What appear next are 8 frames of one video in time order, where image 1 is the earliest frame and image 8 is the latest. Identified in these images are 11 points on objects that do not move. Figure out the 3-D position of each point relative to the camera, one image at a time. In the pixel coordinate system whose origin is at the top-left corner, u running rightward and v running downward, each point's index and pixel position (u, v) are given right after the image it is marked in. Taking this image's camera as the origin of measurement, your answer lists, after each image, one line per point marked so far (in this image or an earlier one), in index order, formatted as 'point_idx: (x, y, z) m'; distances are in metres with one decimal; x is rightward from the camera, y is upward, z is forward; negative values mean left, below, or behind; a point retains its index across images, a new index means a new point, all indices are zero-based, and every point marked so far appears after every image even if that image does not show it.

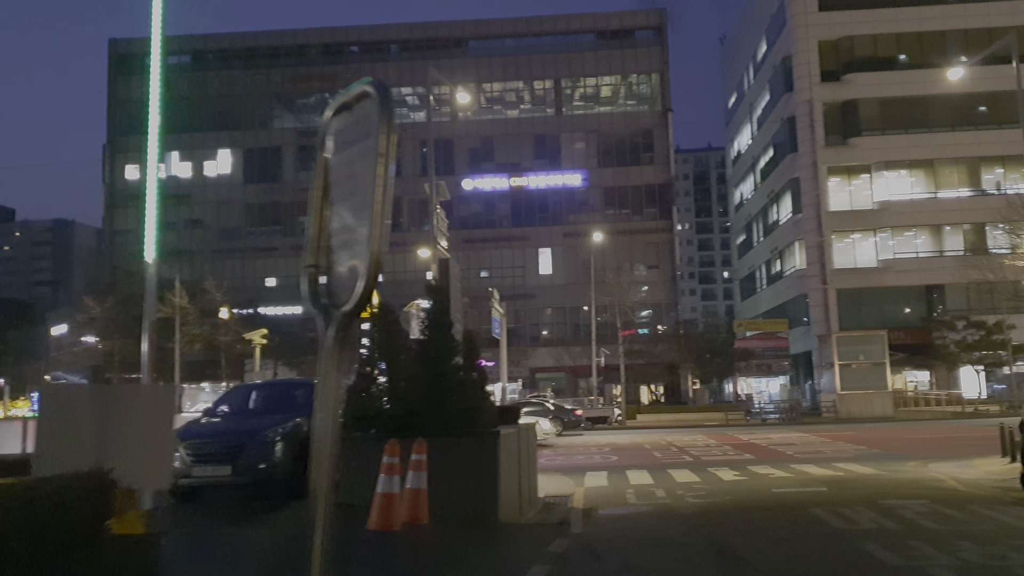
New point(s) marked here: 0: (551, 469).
0: (+0.9, -4.1, +19.6) m
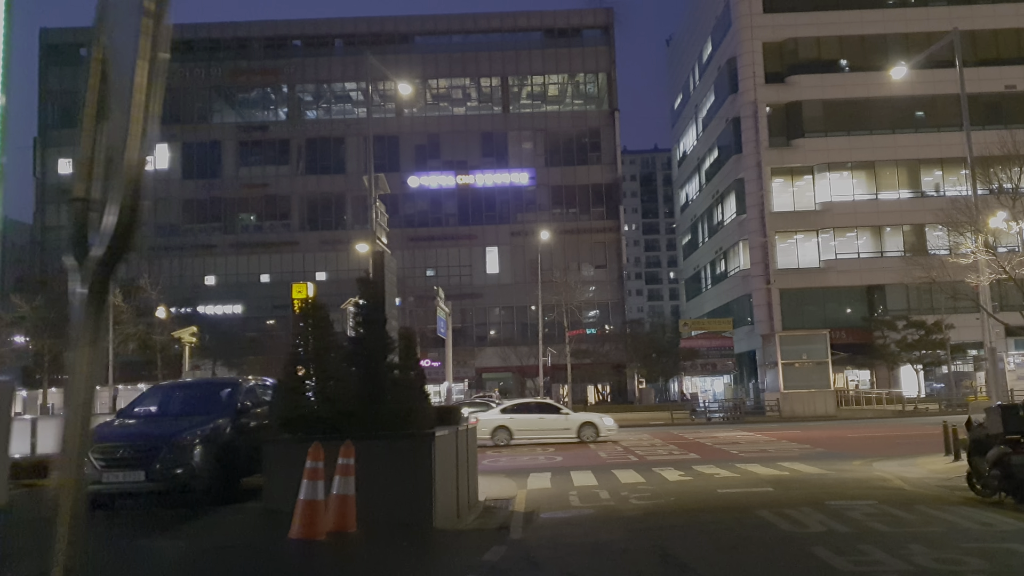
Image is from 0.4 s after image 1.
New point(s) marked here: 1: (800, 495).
0: (-0.4, -4.0, +19.0) m
1: (+4.2, -3.0, +12.4) m
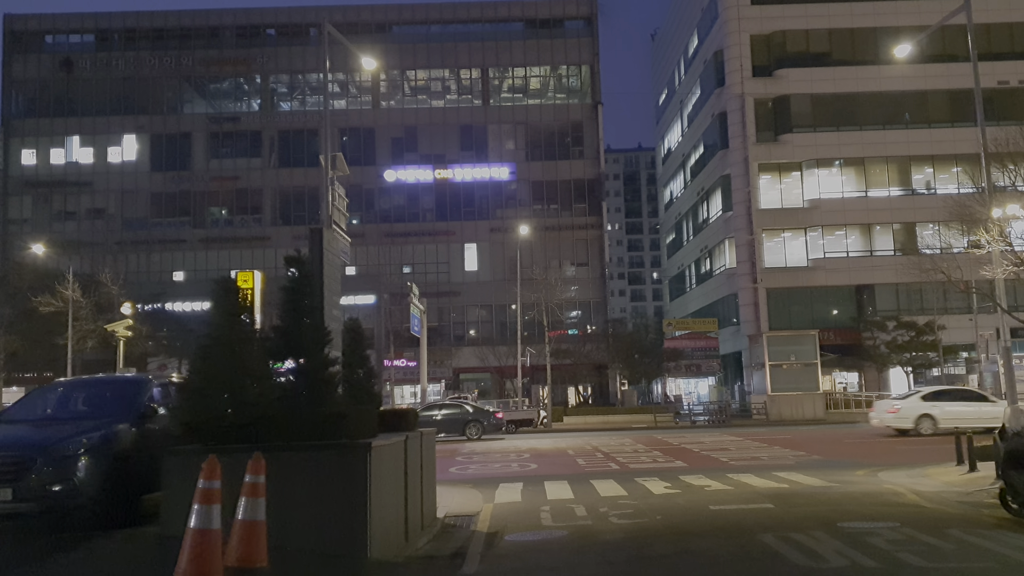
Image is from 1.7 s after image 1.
0: (-1.0, -3.8, +17.2) m
1: (+3.7, -2.8, +10.7) m
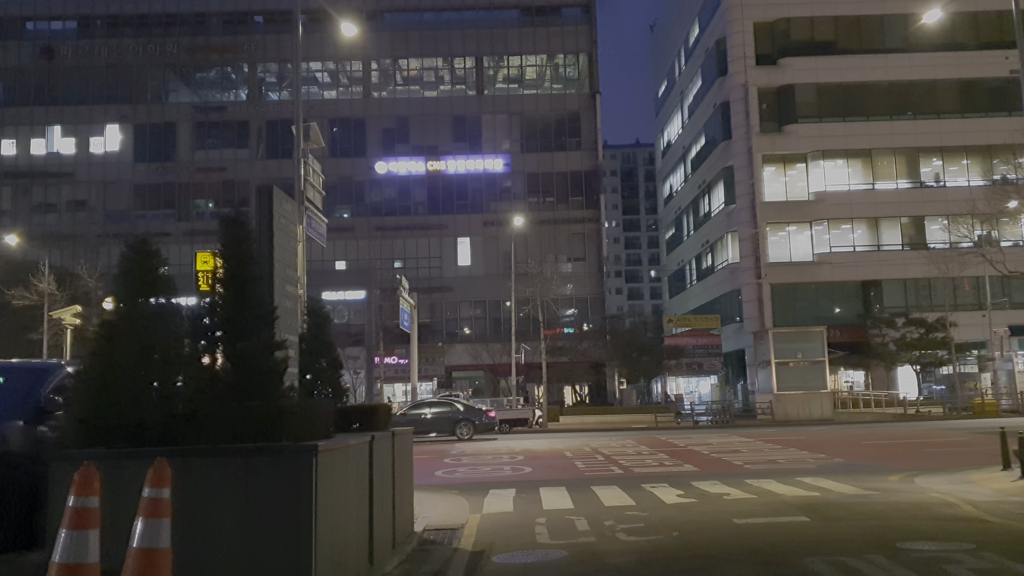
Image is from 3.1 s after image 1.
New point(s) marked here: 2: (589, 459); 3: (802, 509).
0: (-1.2, -3.5, +15.5) m
1: (+3.5, -2.5, +9.0) m
2: (+1.7, -3.9, +19.6) m
3: (+3.5, -2.7, +10.6) m
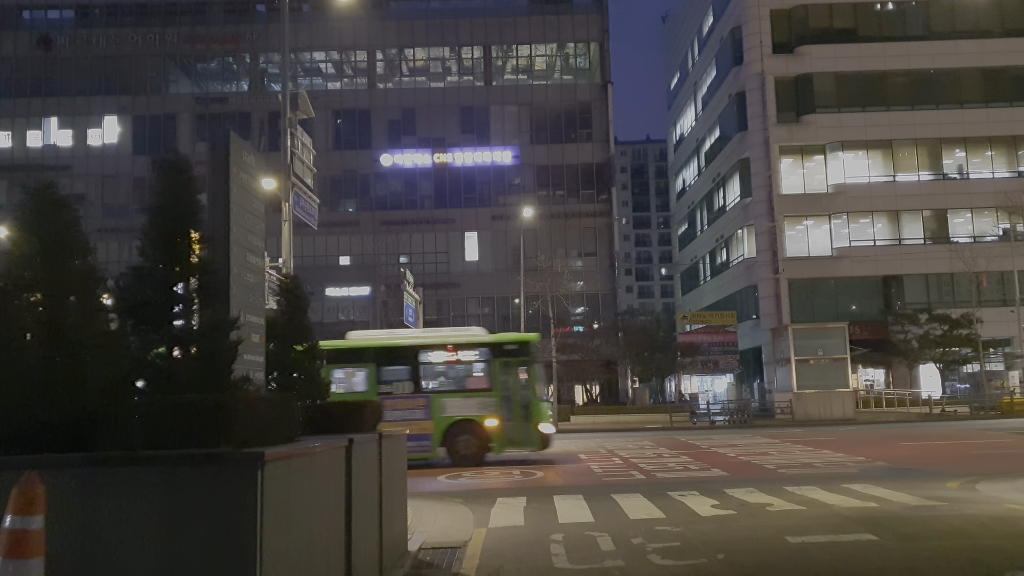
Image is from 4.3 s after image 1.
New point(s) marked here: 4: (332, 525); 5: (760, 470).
0: (-1.0, -3.3, +13.9) m
1: (+3.6, -2.3, +7.4) m
2: (+1.9, -3.6, +18.0) m
3: (+3.6, -2.5, +9.1) m
4: (-1.3, -1.6, +6.0) m
5: (+4.4, -3.2, +15.4) m
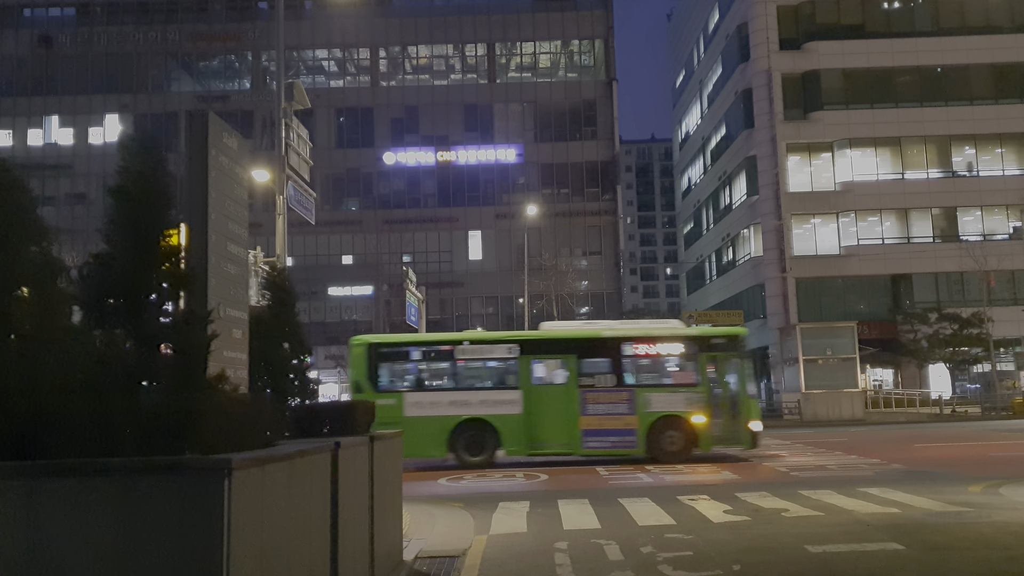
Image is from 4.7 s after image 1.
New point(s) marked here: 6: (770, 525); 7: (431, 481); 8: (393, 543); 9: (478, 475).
0: (-0.9, -3.2, +13.4) m
1: (+3.7, -2.2, +6.9) m
2: (+2.0, -3.5, +17.5) m
3: (+3.7, -2.4, +8.5) m
4: (-1.2, -1.6, +5.5) m
5: (+4.4, -3.2, +14.9) m
6: (+2.8, -2.6, +9.4) m
7: (-1.5, -3.5, +15.6) m
8: (-1.1, -2.3, +7.9) m
9: (-0.6, -3.5, +16.4) m
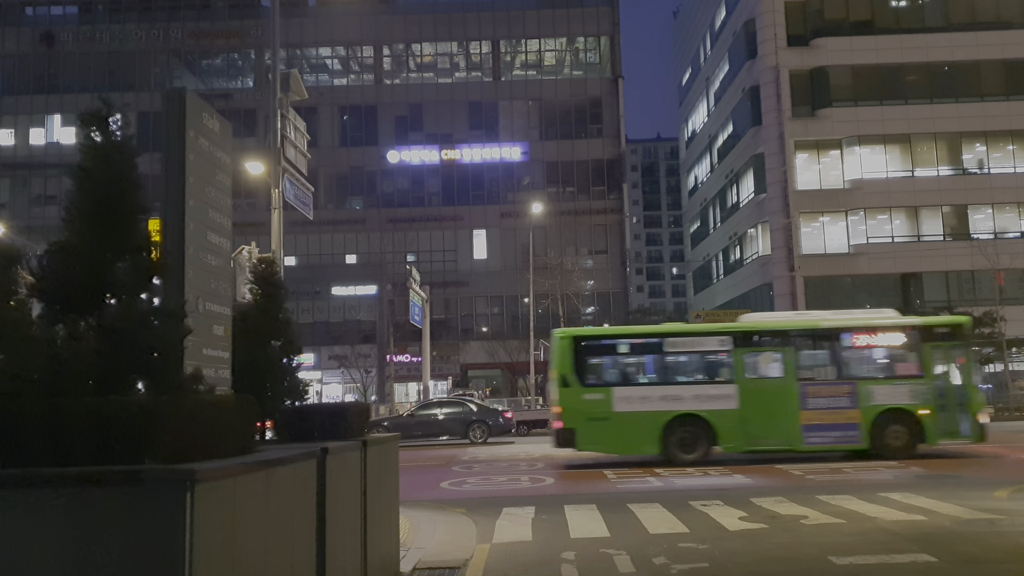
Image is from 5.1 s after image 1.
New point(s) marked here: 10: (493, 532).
0: (-0.9, -3.2, +12.9) m
1: (+3.7, -2.2, +6.4) m
2: (+2.1, -3.5, +17.0) m
3: (+3.7, -2.3, +8.0) m
4: (-1.2, -1.5, +5.0) m
5: (+4.5, -3.1, +14.4) m
6: (+2.8, -2.5, +8.9) m
7: (-1.4, -3.4, +15.1) m
8: (-1.0, -2.3, +7.4) m
9: (-0.6, -3.5, +15.9) m
10: (-0.2, -2.8, +10.0) m
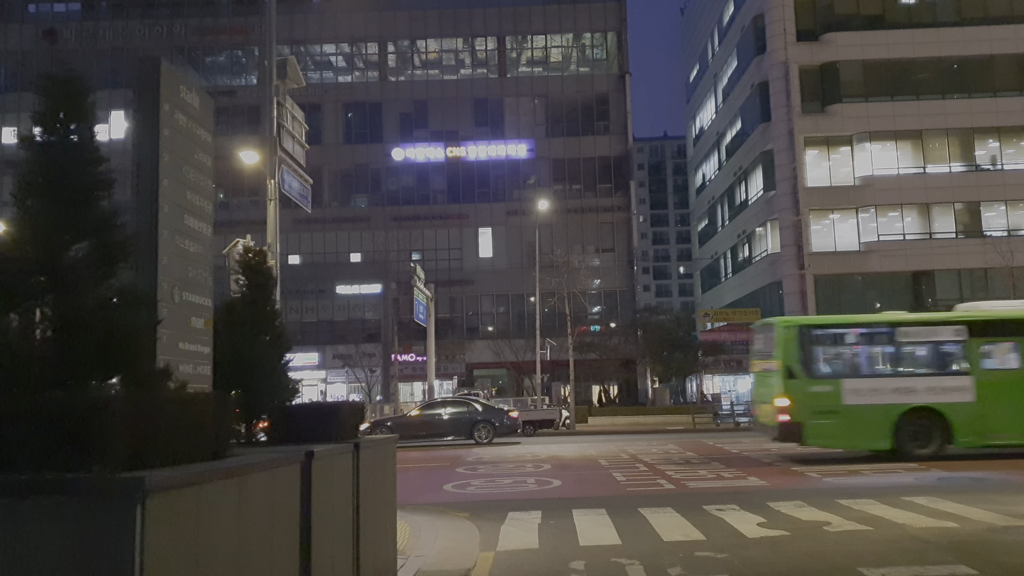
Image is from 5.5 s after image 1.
0: (-0.8, -3.1, +12.4) m
1: (+3.7, -2.1, +5.8) m
2: (+2.2, -3.4, +16.5) m
3: (+3.7, -2.3, +7.5) m
4: (-1.2, -1.4, +4.5) m
5: (+4.6, -3.0, +13.8) m
6: (+2.9, -2.4, +8.3) m
7: (-1.3, -3.3, +14.6) m
8: (-1.0, -2.2, +6.9) m
9: (-0.5, -3.4, +15.4) m
10: (-0.2, -2.7, +9.5) m
